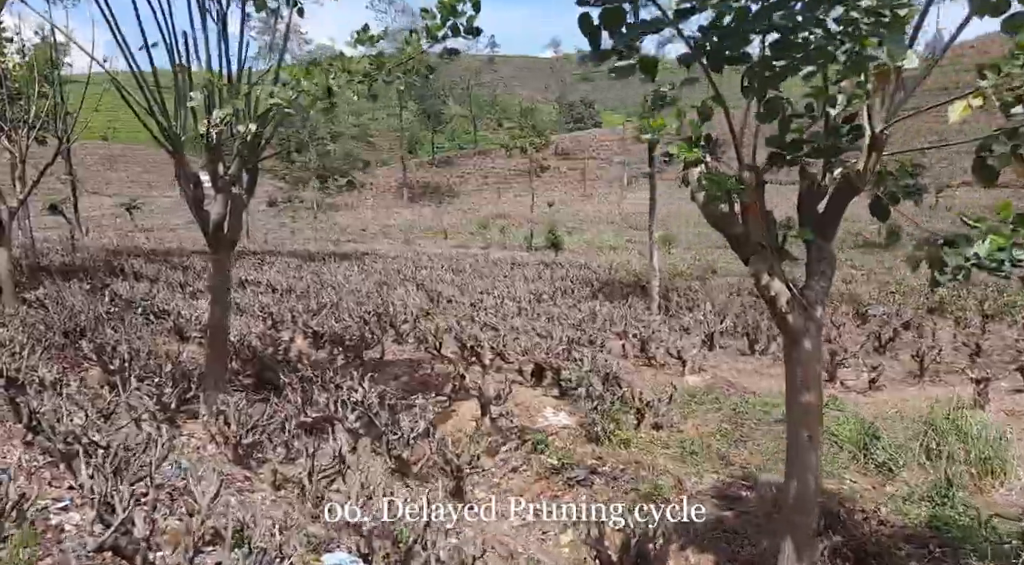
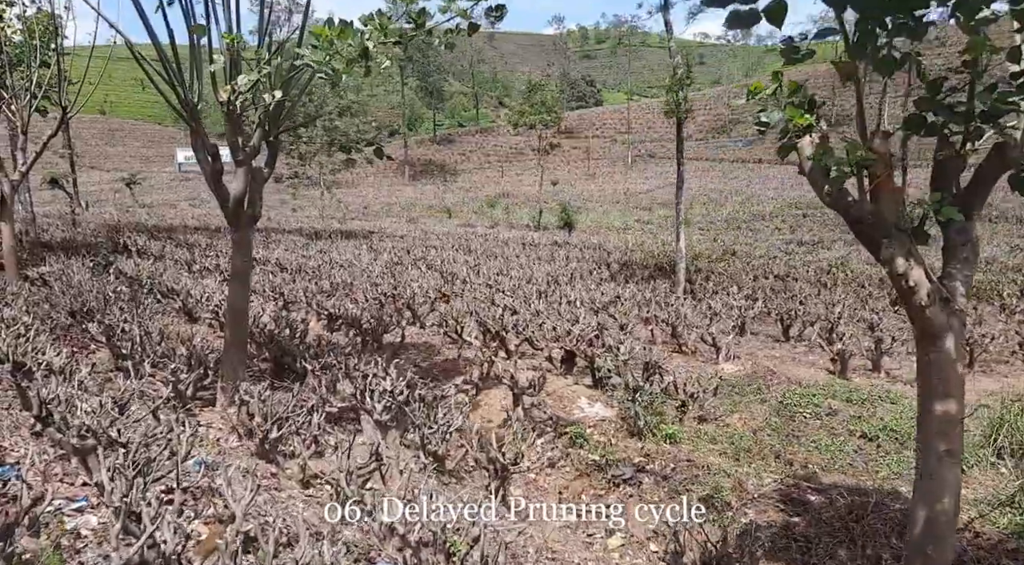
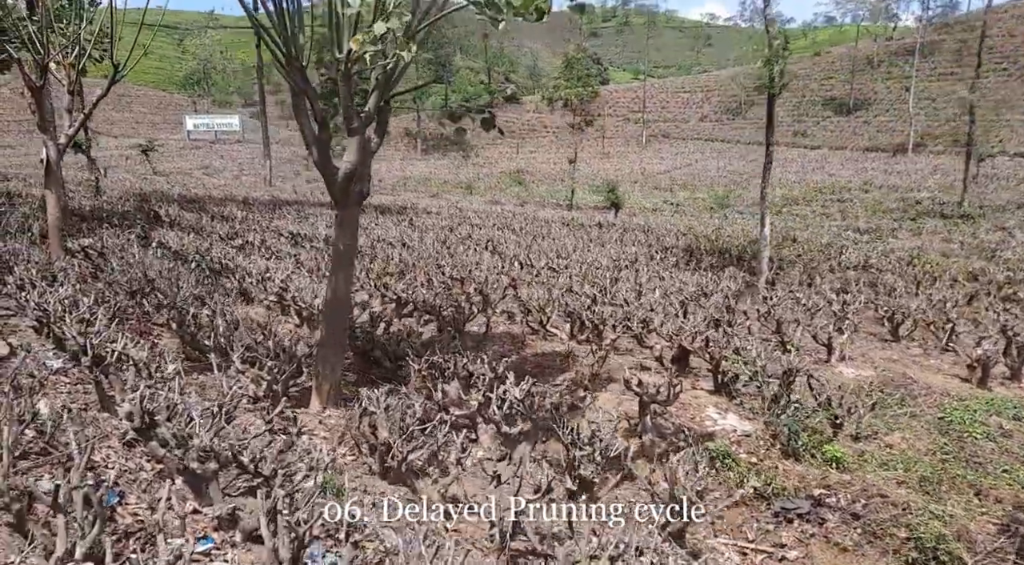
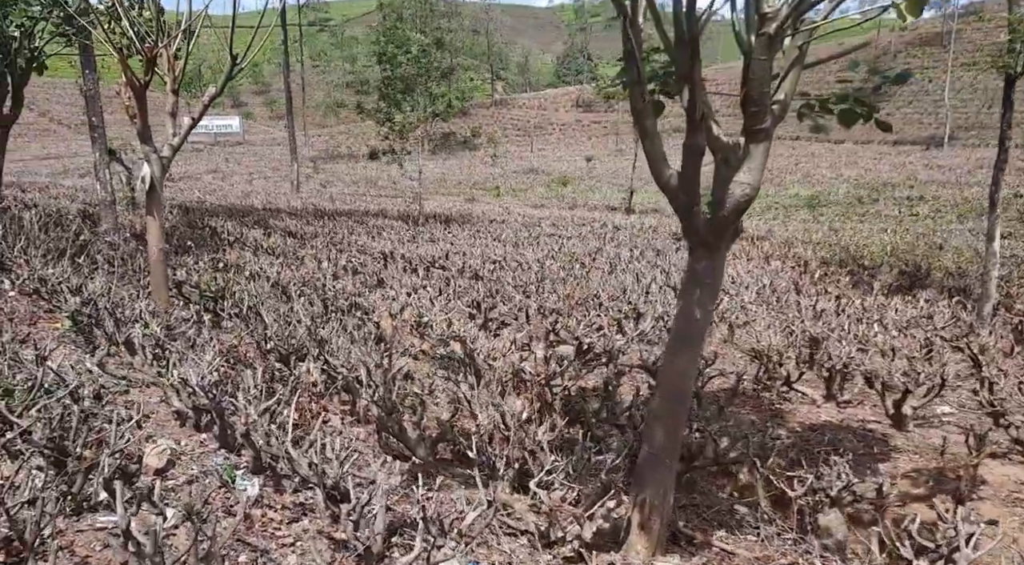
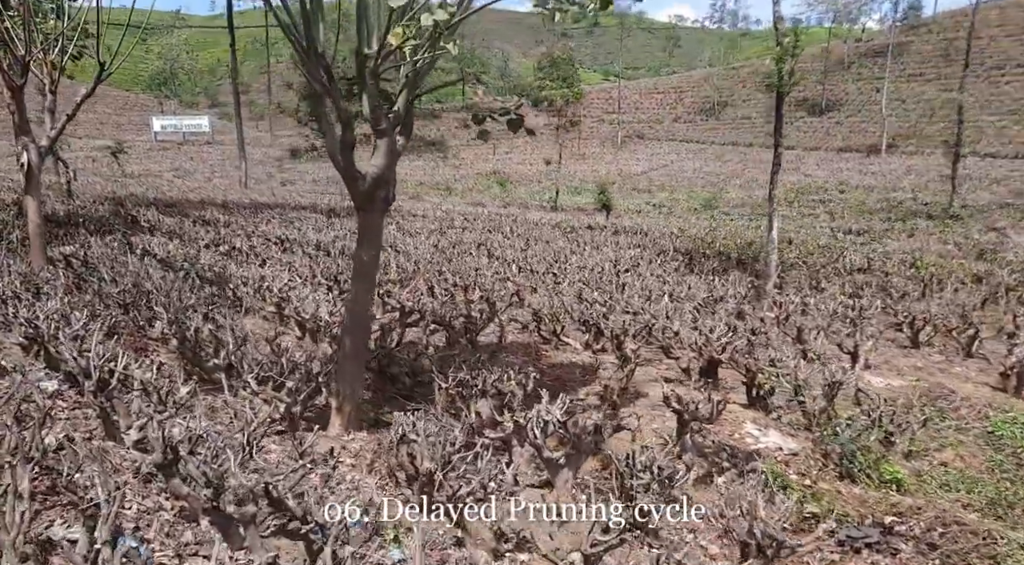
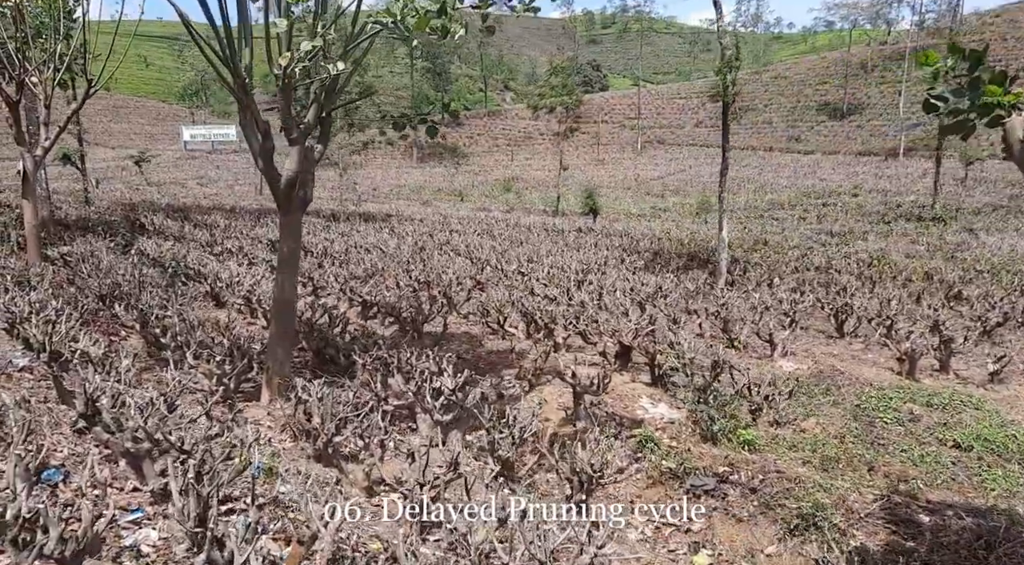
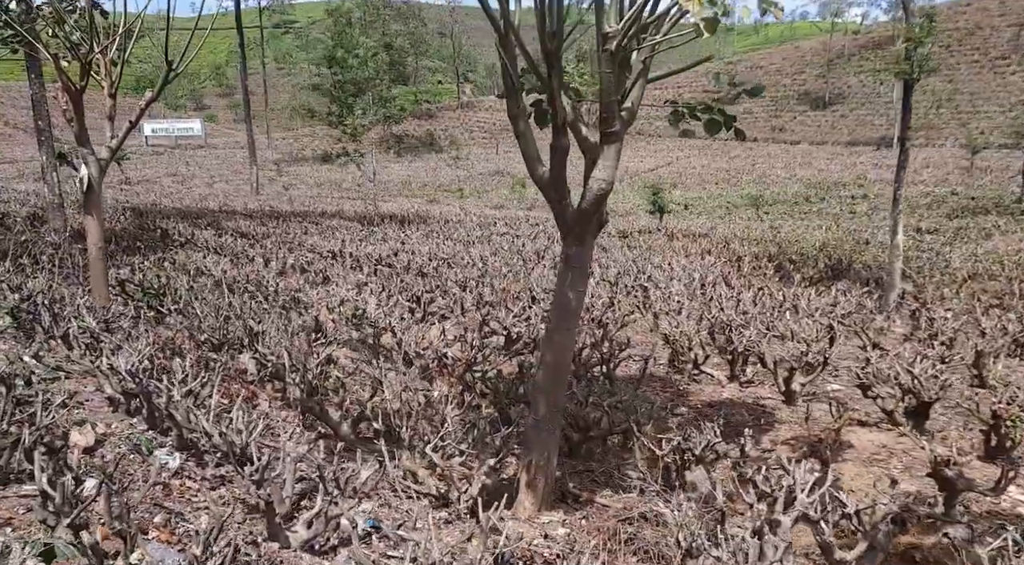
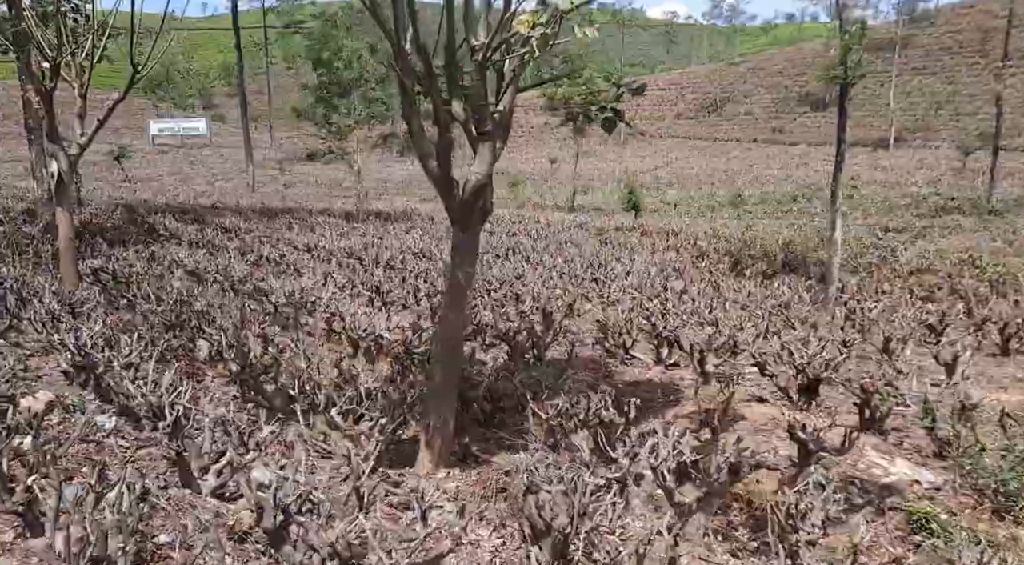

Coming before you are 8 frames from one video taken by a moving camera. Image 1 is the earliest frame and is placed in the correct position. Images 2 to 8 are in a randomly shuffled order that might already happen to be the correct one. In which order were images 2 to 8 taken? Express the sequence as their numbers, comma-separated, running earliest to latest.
2, 6, 3, 5, 8, 7, 4
